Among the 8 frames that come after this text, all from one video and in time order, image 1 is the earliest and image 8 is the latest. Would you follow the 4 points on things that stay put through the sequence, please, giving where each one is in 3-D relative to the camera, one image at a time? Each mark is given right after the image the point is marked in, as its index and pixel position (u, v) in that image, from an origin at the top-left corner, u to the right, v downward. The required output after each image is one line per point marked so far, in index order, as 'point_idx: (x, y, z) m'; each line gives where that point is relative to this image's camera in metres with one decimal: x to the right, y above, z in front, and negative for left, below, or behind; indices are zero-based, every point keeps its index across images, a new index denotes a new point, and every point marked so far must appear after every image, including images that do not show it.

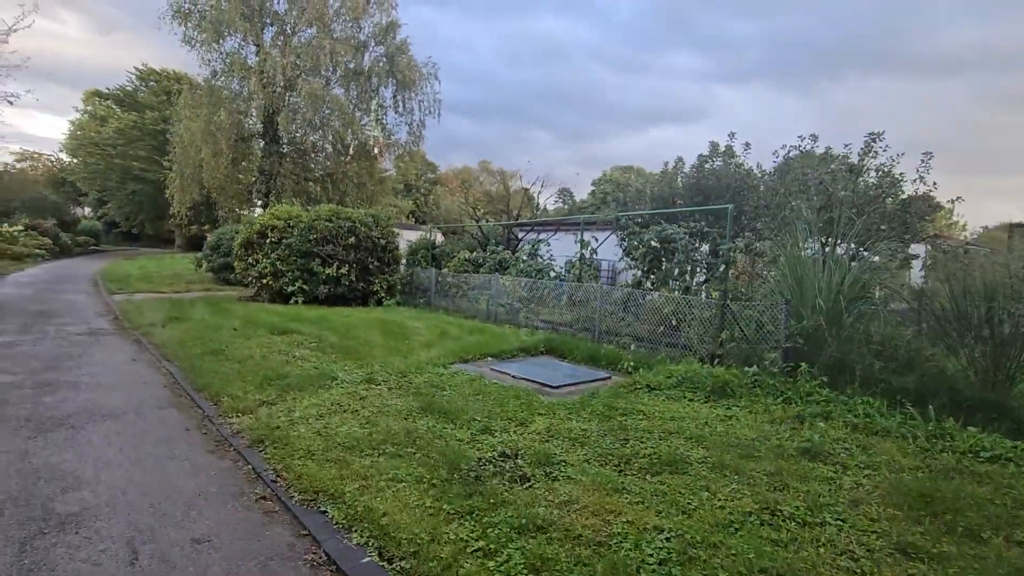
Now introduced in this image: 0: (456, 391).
0: (-0.6, -1.2, +5.9) m
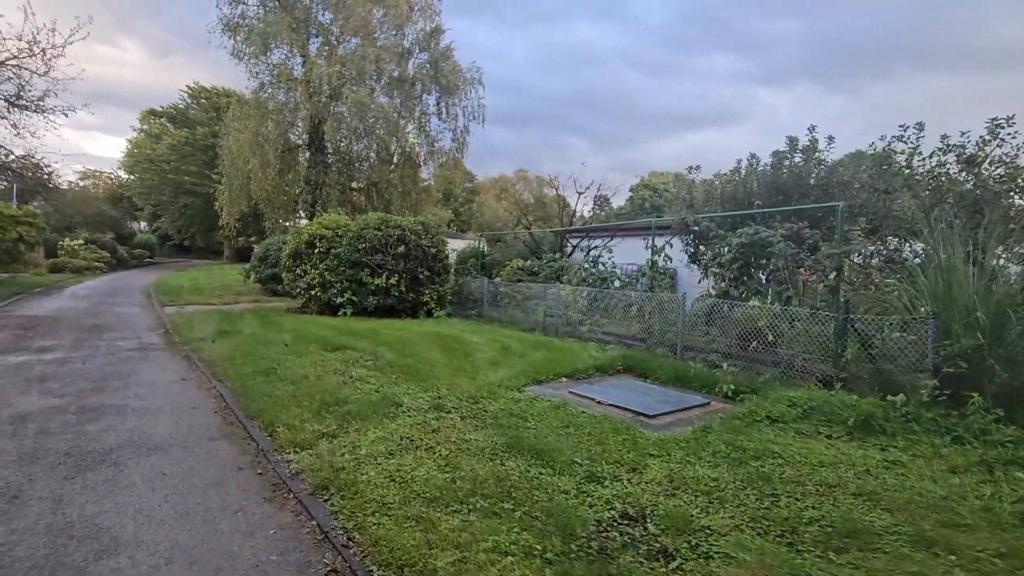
0: (+0.3, -1.3, +5.0) m
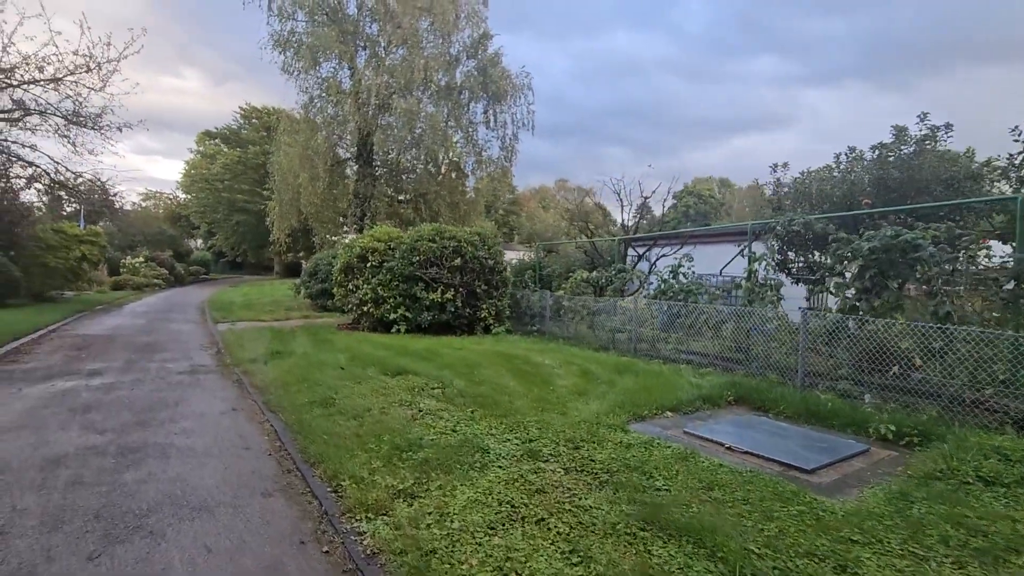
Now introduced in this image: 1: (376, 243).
0: (+1.2, -1.5, +3.9) m
1: (-3.6, +1.2, +13.7) m
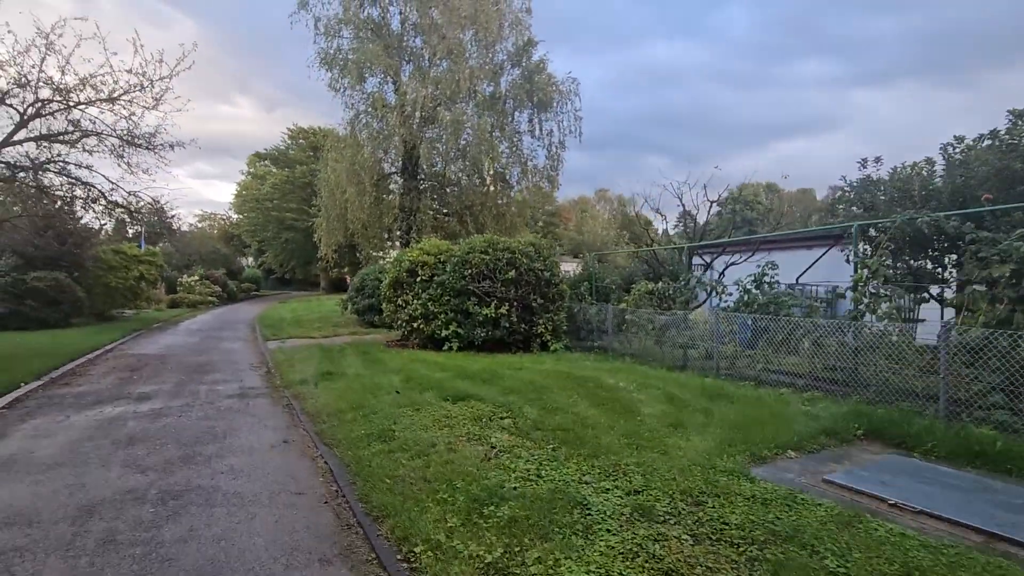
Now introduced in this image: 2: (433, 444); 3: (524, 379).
0: (+2.0, -1.6, +2.9) m
1: (-2.2, +0.8, +13.1) m
2: (-0.8, -1.6, +5.2) m
3: (+0.2, -1.5, +8.3) m
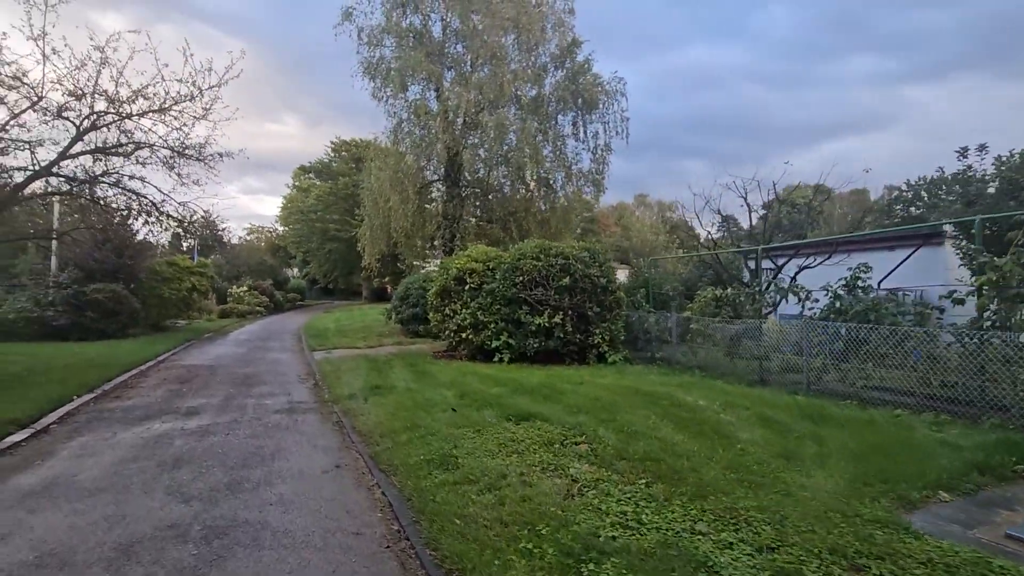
0: (+2.5, -1.6, +2.1) m
1: (-0.9, +0.6, +12.6) m
2: (-0.1, -1.7, +4.6) m
3: (+1.1, -1.6, +7.5) m
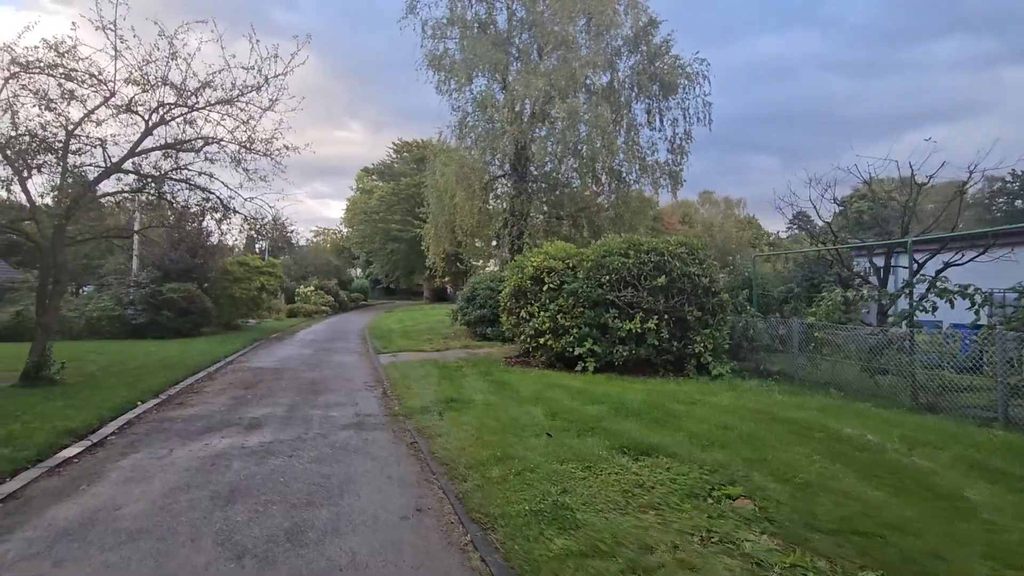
0: (+3.2, -1.6, +0.6) m
1: (+0.9, +0.6, +11.4) m
2: (+0.9, -1.7, +3.3) m
3: (+2.4, -1.6, +6.1) m
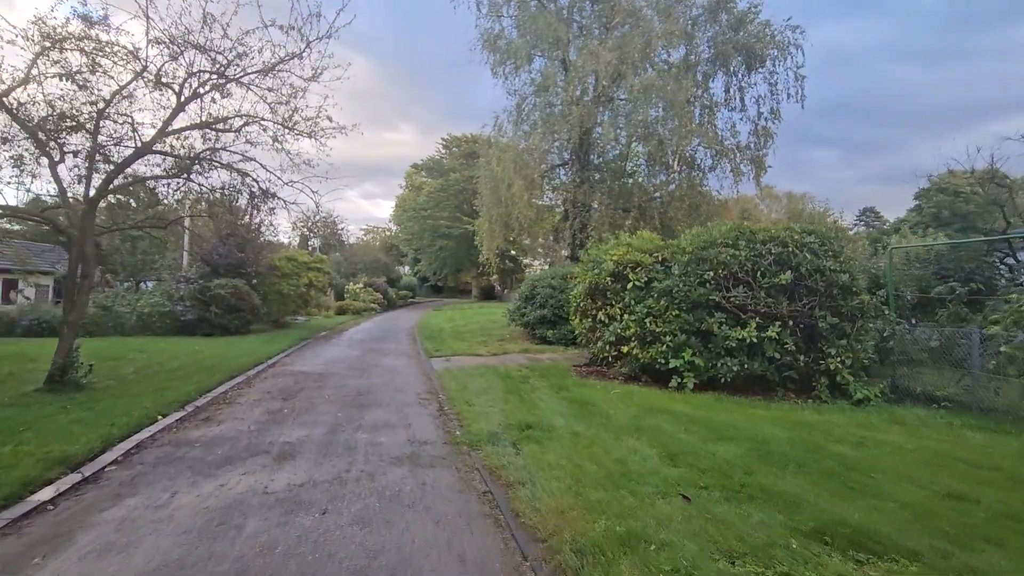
0: (+3.7, -1.6, -1.5) m
1: (+2.3, +0.6, +9.5) m
2: (+1.6, -1.7, +1.5) m
3: (+3.4, -1.6, +4.1) m
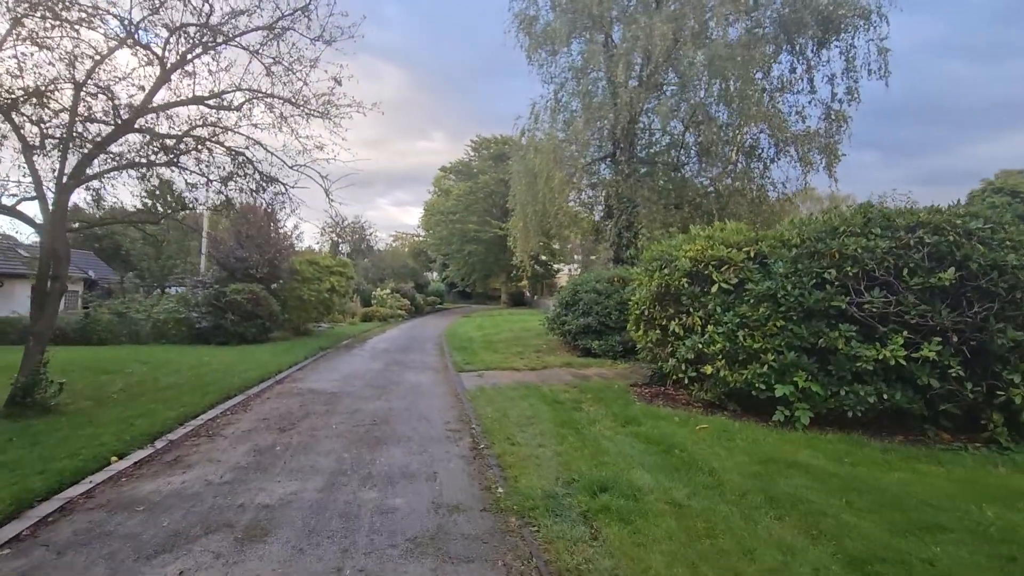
0: (+3.8, -1.5, -3.6) m
1: (+3.1, +0.6, +7.5) m
2: (+1.9, -1.6, -0.5) m
3: (+3.8, -1.6, +2.0) m
